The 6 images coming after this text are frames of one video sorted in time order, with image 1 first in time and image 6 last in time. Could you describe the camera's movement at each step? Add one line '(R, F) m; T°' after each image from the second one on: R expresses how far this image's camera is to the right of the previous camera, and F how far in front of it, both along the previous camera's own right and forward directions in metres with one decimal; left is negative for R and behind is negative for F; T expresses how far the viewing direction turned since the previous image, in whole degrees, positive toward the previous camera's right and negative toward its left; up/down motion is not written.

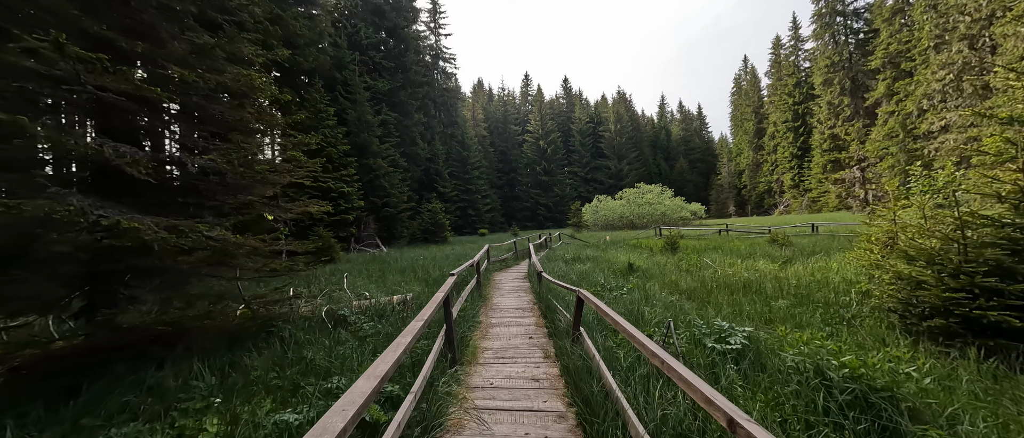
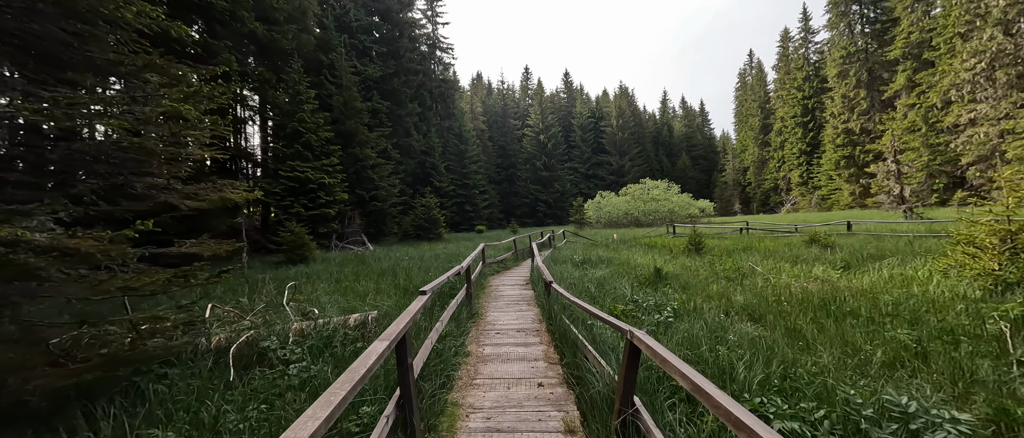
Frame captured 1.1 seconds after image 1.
(0.0, +1.3) m; 0°
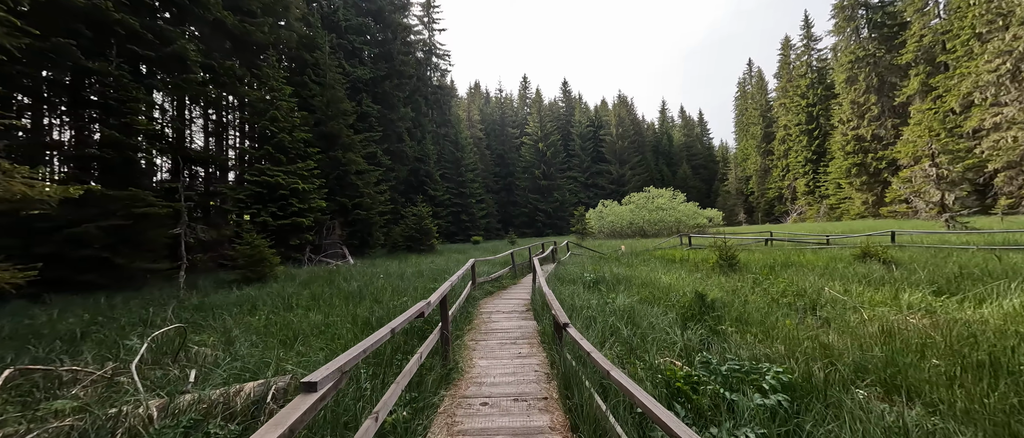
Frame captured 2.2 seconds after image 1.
(0.0, +1.3) m; 0°
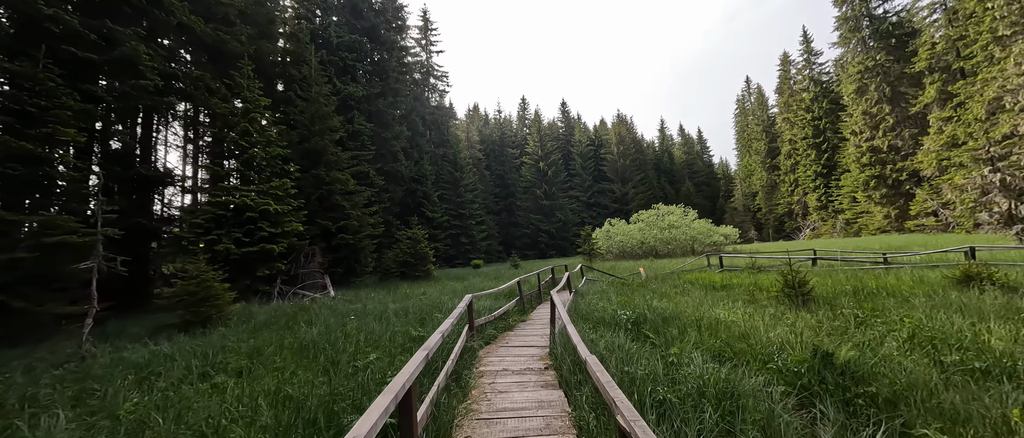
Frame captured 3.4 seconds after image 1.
(-0.1, +1.4) m; 0°
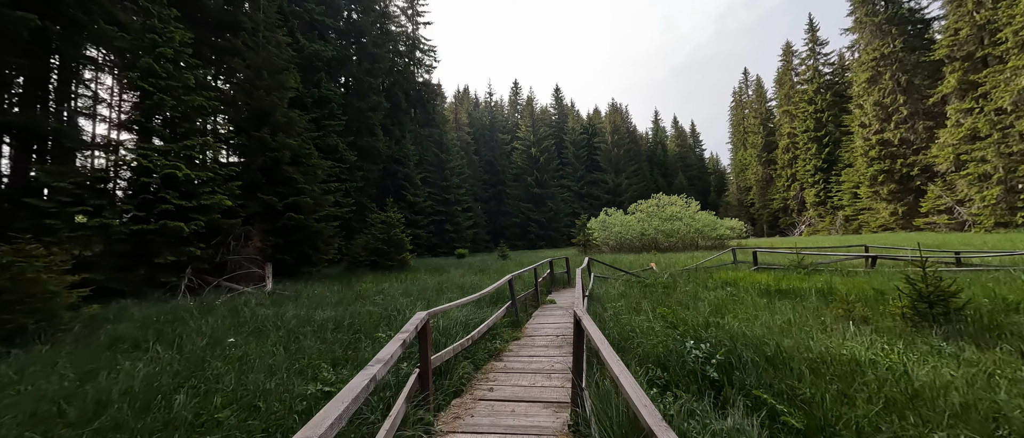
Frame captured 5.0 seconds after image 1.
(0.0, +2.1) m; +2°
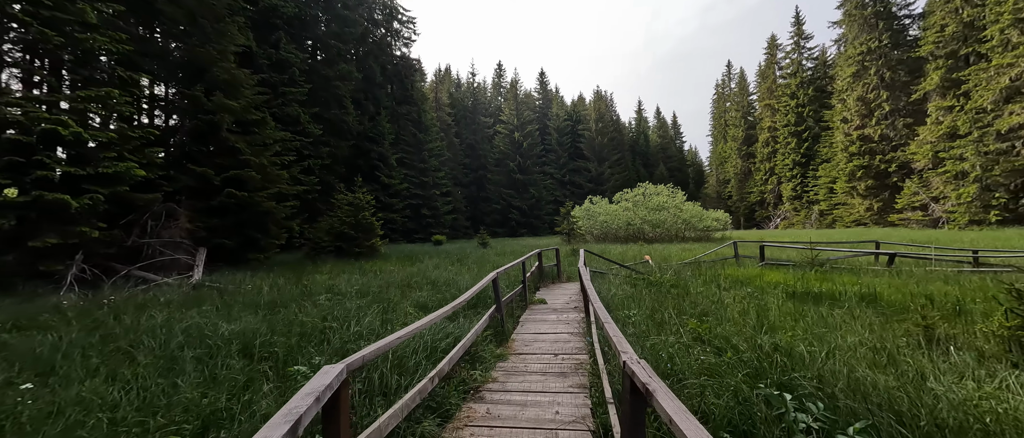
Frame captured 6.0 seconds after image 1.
(-0.1, +1.2) m; +4°
